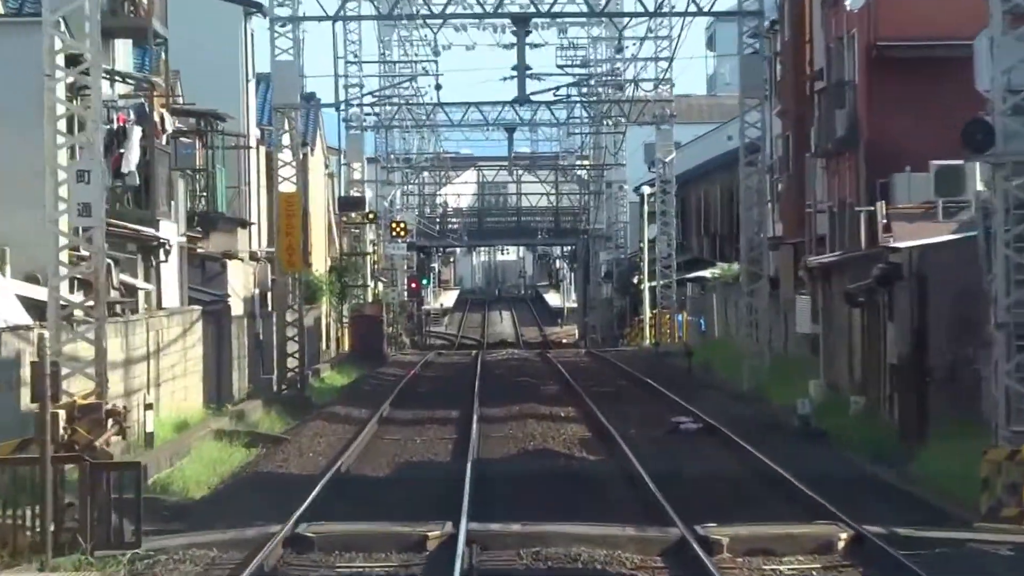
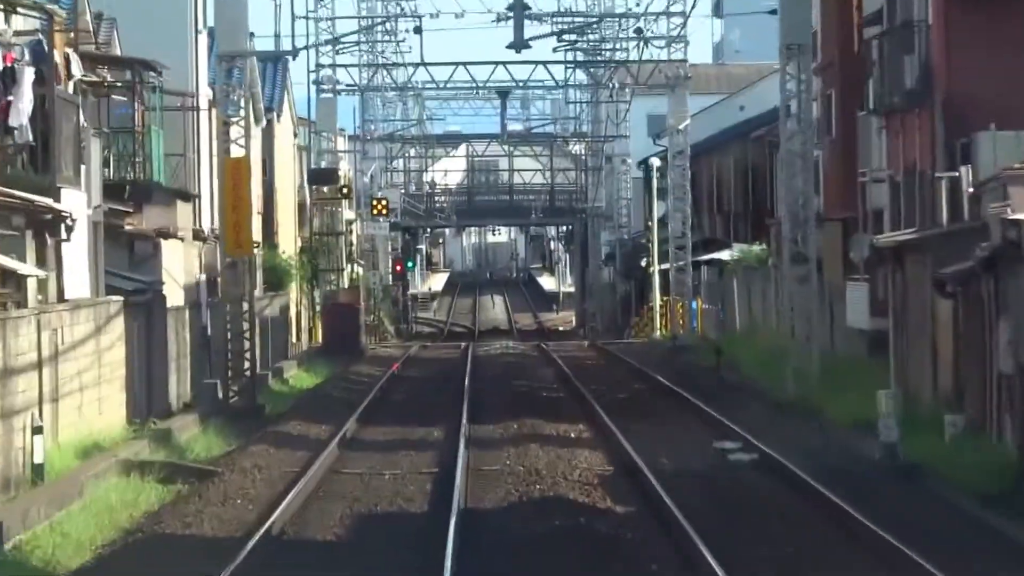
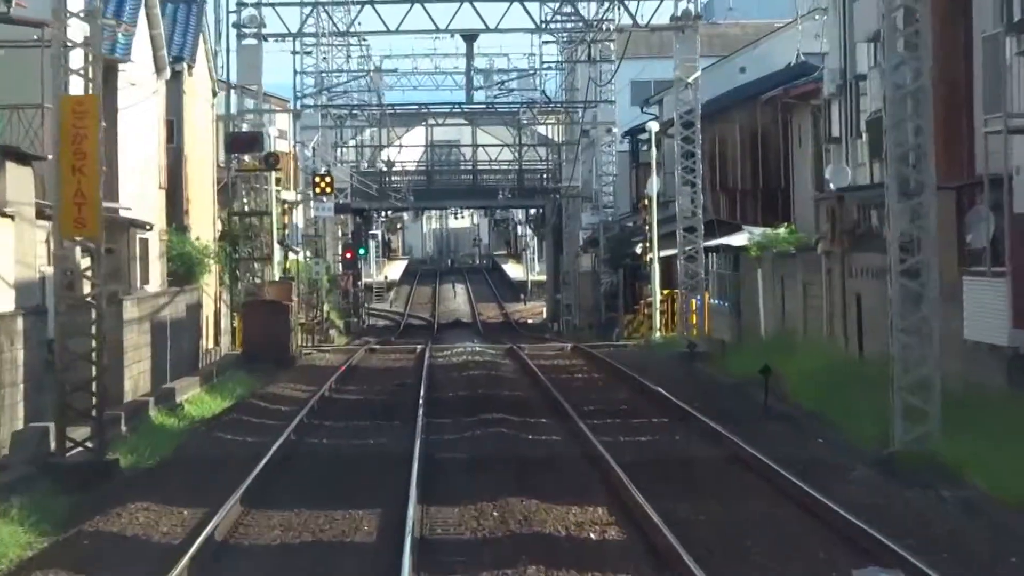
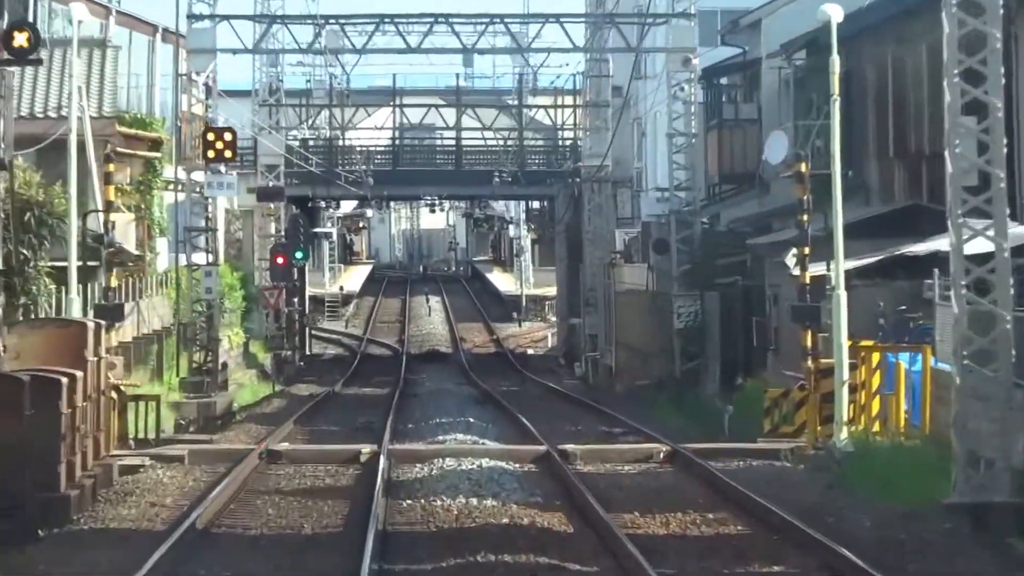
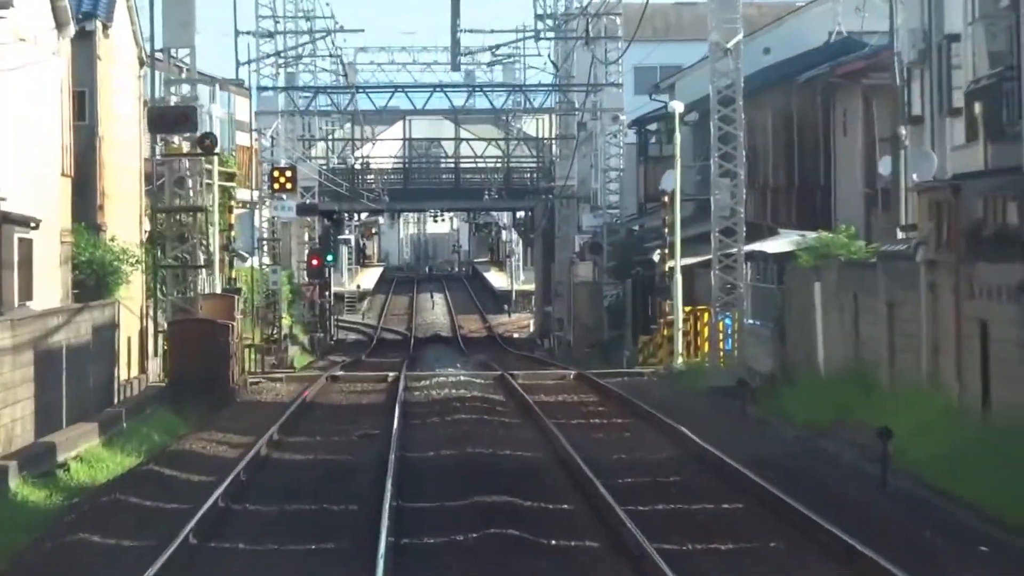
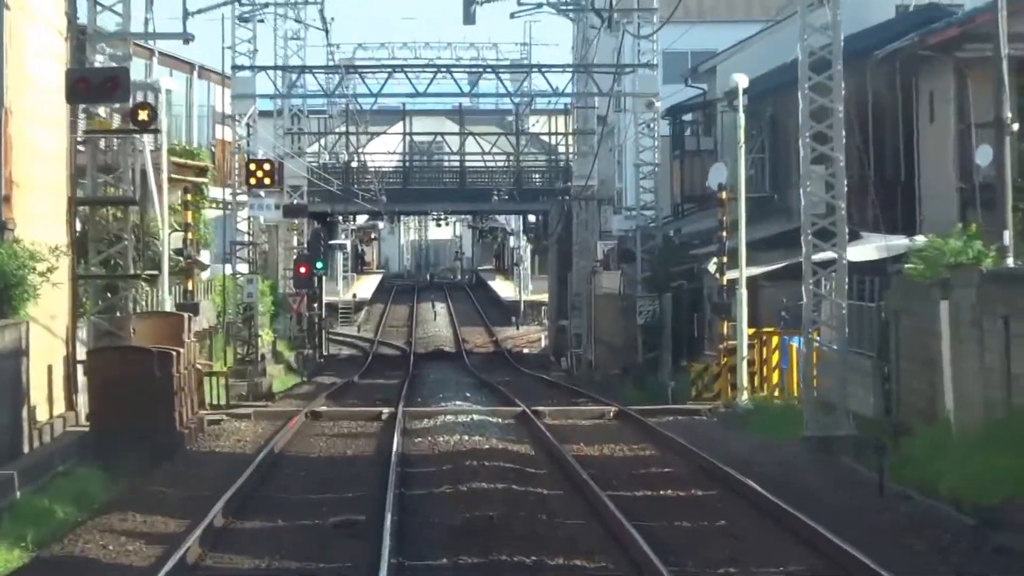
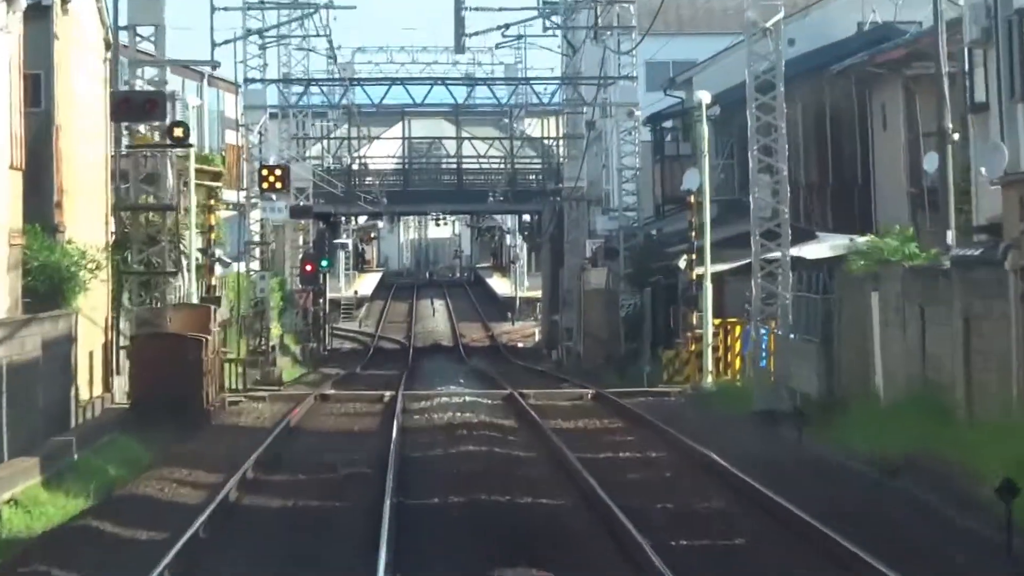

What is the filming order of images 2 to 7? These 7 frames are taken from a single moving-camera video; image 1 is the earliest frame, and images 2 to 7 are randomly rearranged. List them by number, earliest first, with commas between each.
2, 3, 5, 7, 6, 4
